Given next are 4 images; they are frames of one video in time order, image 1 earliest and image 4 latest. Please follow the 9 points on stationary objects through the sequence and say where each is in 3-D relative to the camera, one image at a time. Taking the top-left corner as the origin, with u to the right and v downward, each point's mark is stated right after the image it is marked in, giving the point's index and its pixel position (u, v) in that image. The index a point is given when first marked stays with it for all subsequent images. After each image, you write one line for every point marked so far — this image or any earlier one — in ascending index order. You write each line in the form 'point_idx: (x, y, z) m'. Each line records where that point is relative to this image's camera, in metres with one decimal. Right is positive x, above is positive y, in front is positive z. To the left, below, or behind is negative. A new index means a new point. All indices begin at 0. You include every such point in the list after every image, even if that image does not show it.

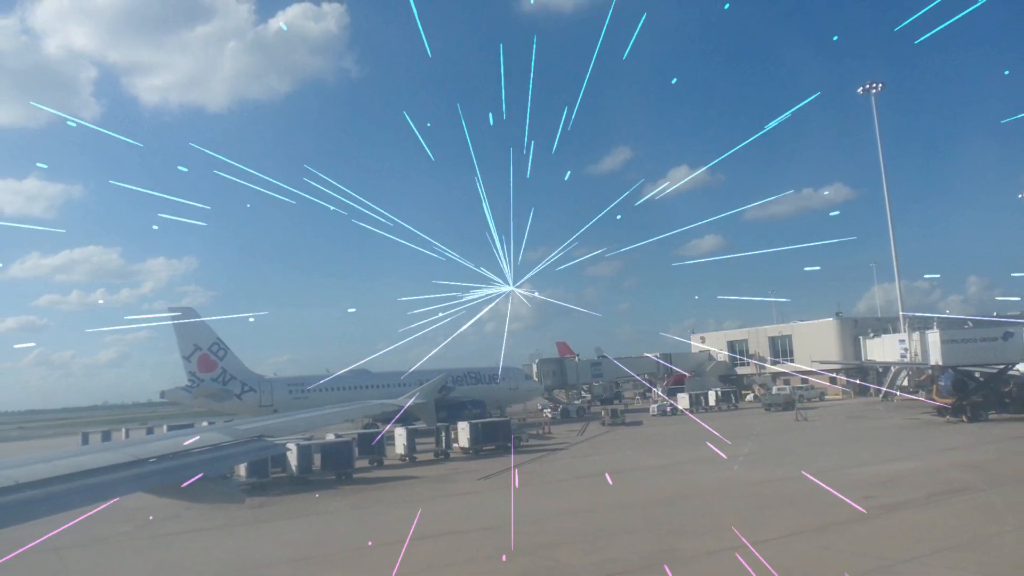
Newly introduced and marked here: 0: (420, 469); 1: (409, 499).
0: (-2.4, -4.7, +19.0) m
1: (-2.0, -3.9, +13.6) m
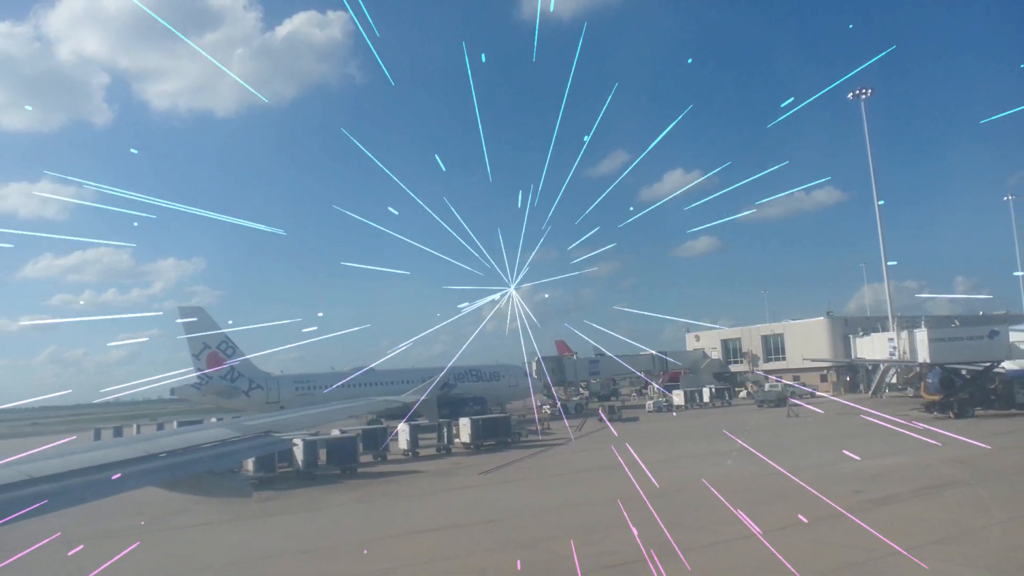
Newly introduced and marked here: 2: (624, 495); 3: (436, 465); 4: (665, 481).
0: (-2.5, -4.6, +19.2) m
1: (-2.0, -3.9, +13.8) m
2: (+1.9, -3.8, +12.8) m
3: (-2.0, -4.6, +19.1) m
4: (+3.0, -4.0, +14.1) m
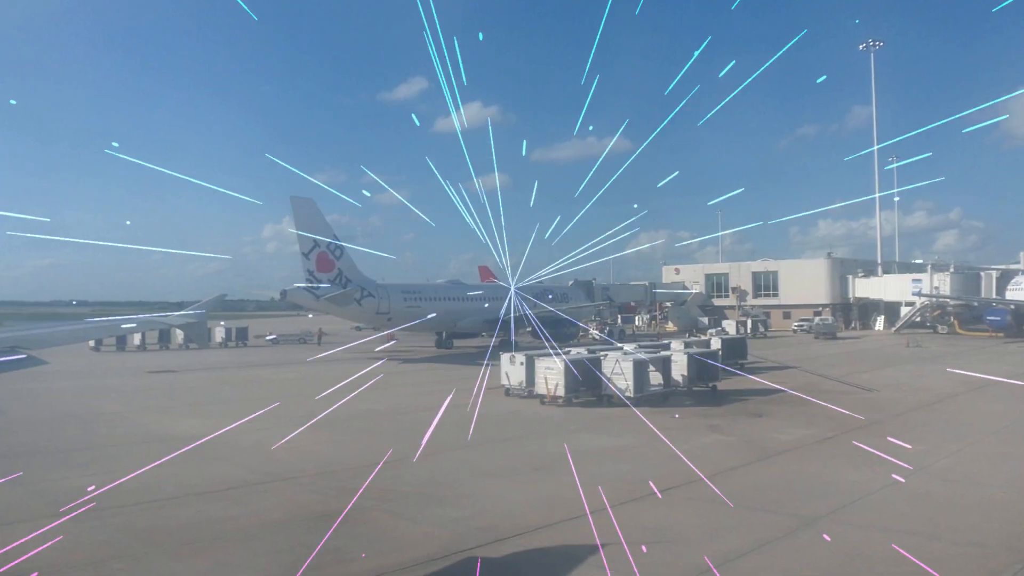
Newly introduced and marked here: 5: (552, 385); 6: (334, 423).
0: (-2.9, -3.5, +18.3) m
1: (-1.8, -3.9, +13.0) m
2: (+2.2, -3.7, +12.3) m
3: (-2.4, -3.3, +18.3) m
4: (+3.1, -3.5, +13.8) m
5: (+1.1, -2.7, +19.5) m
6: (-4.4, -3.3, +17.4) m
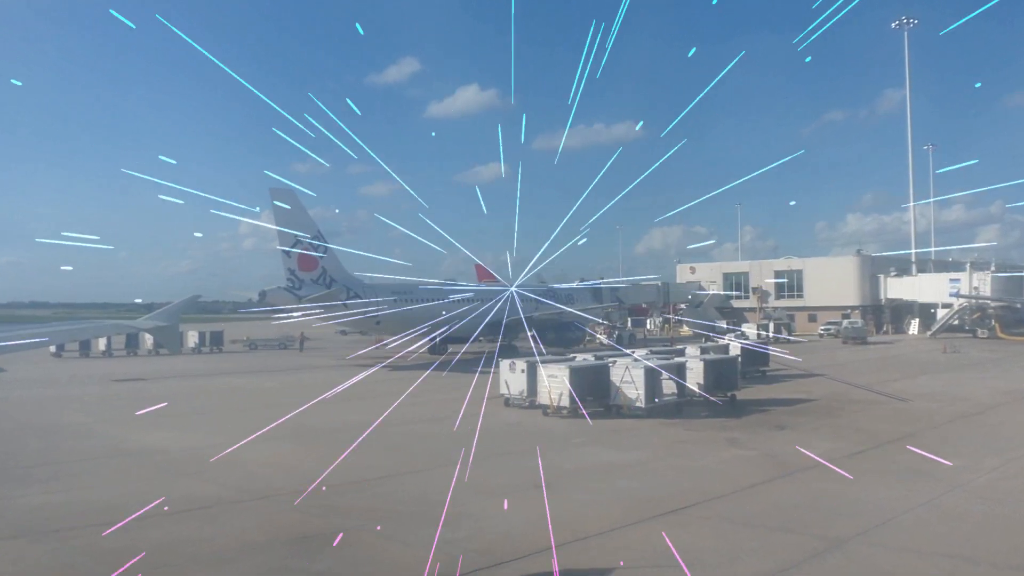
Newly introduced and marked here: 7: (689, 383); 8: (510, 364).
0: (-2.8, -3.5, +17.1) m
1: (-1.8, -3.9, +11.8) m
2: (+2.2, -3.7, +11.1) m
3: (-2.3, -3.4, +17.1) m
4: (+3.1, -3.5, +12.5) m
5: (+1.1, -2.8, +18.3) m
6: (-4.4, -3.4, +16.2) m
7: (+5.0, -2.7, +19.9) m
8: (0.0, -2.1, +19.7) m
